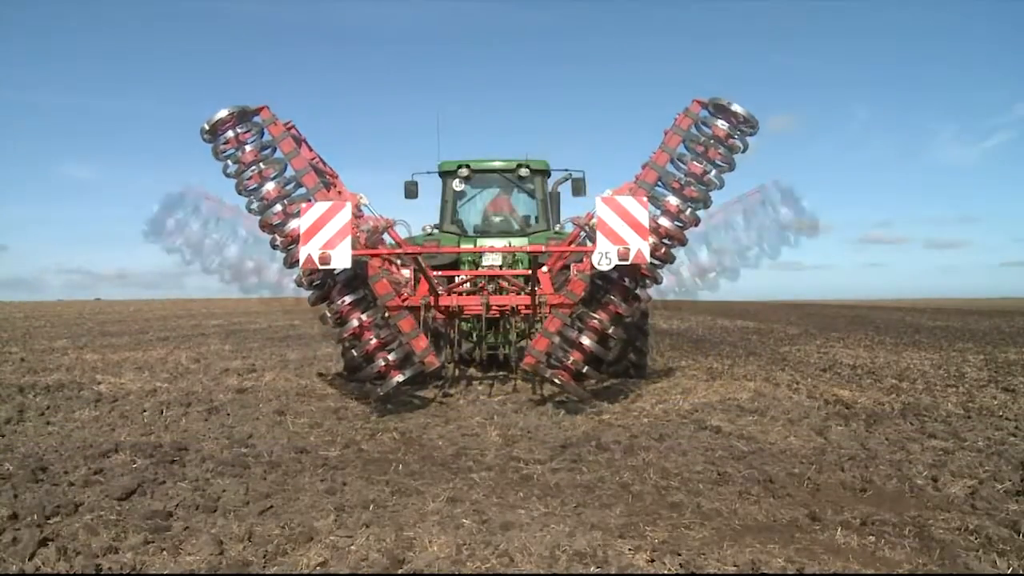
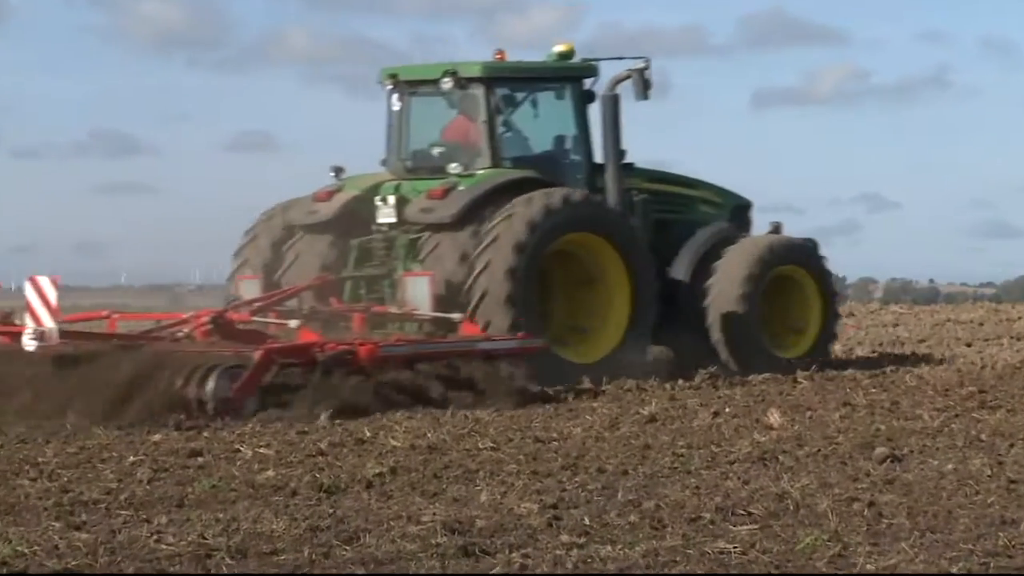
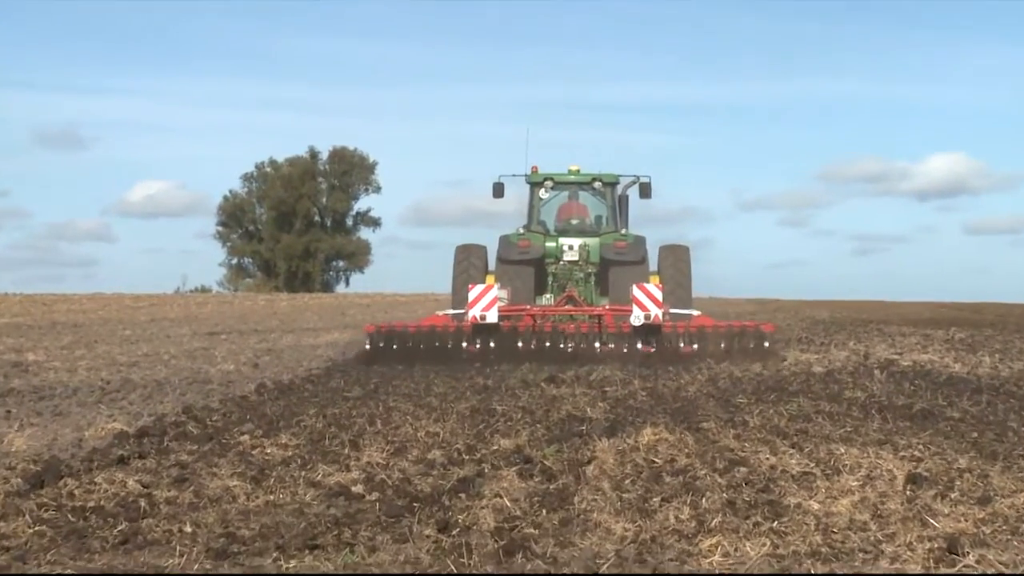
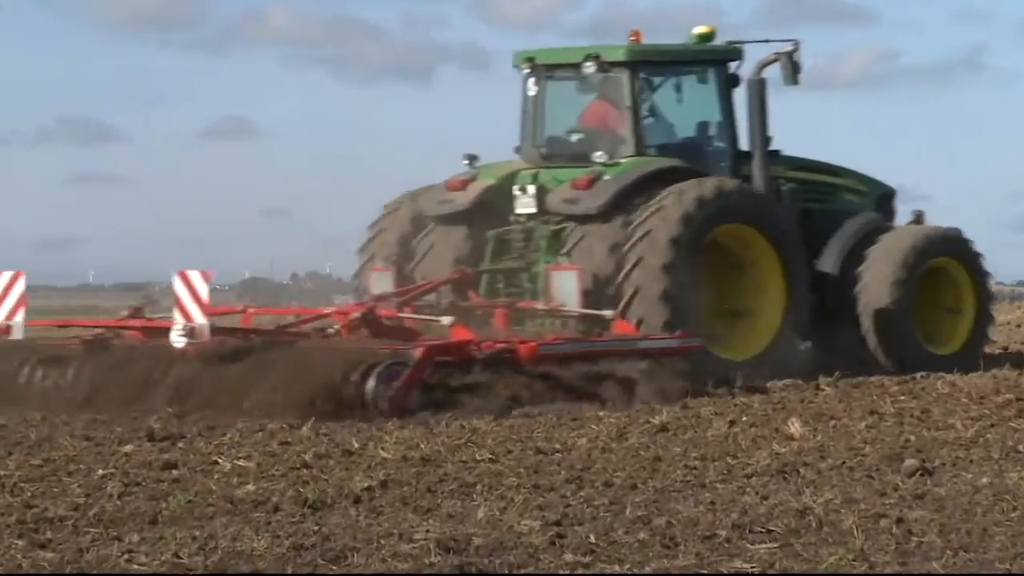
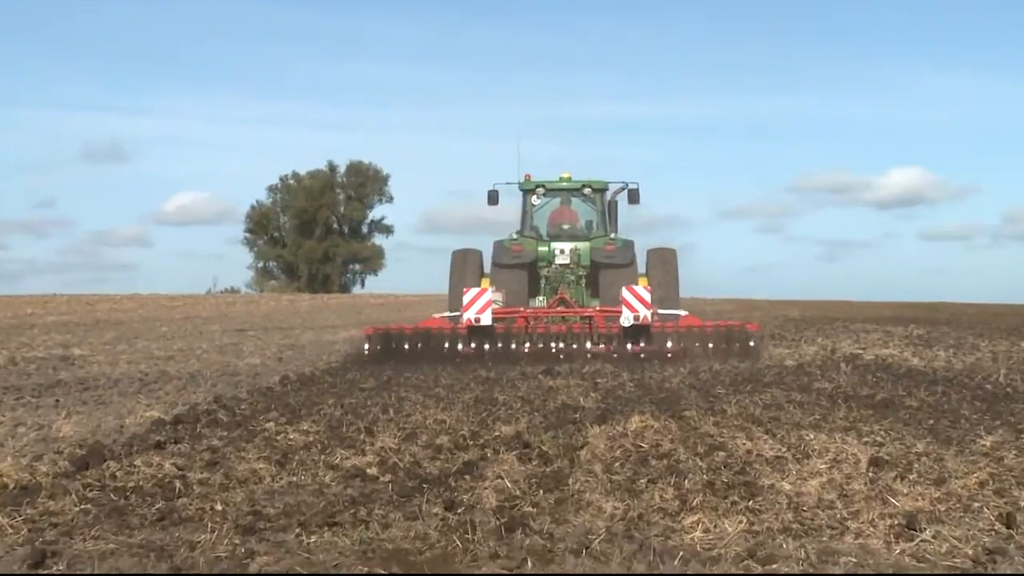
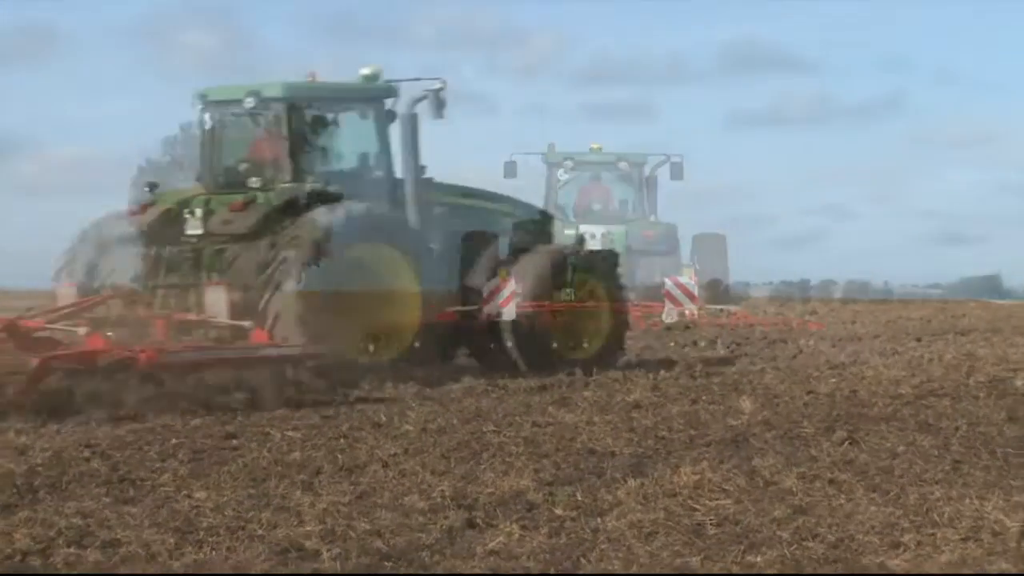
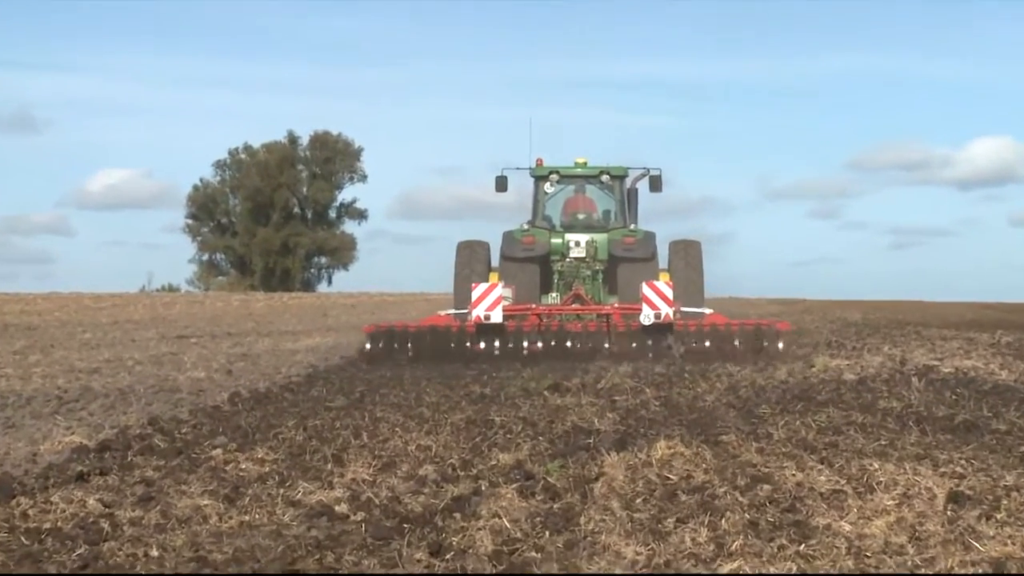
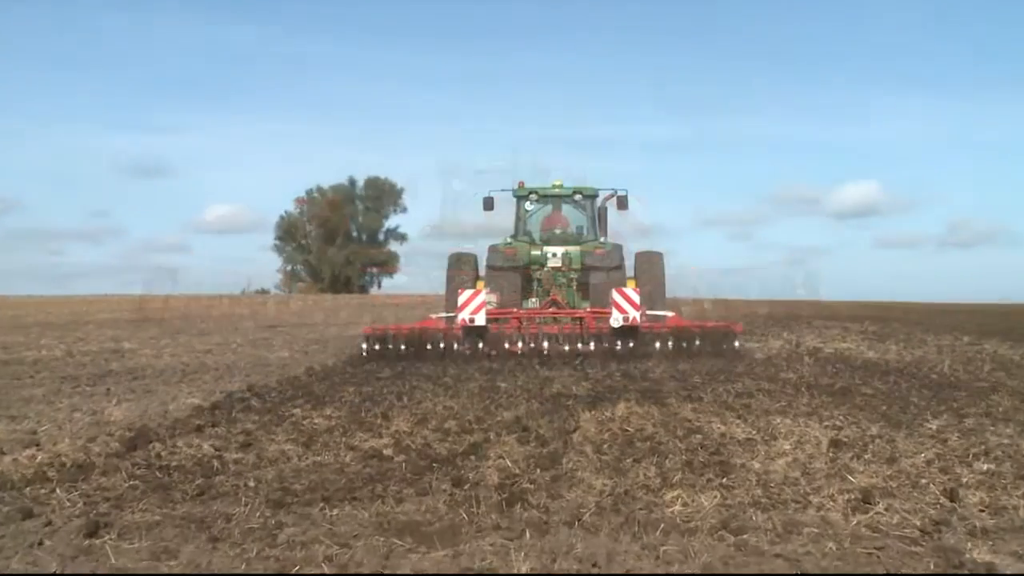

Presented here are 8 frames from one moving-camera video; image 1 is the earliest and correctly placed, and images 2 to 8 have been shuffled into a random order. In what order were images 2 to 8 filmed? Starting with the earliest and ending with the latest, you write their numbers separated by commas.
8, 5, 3, 7, 6, 2, 4
